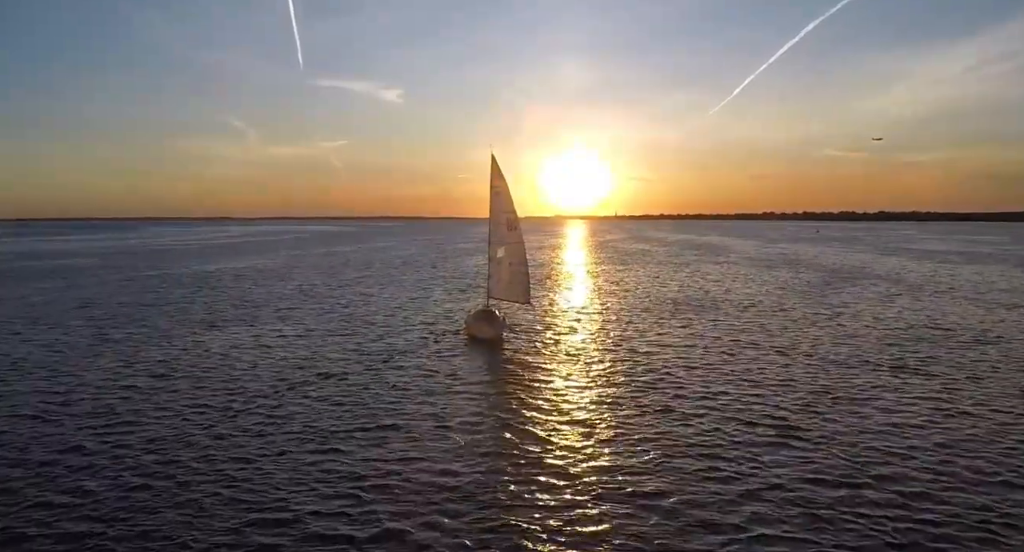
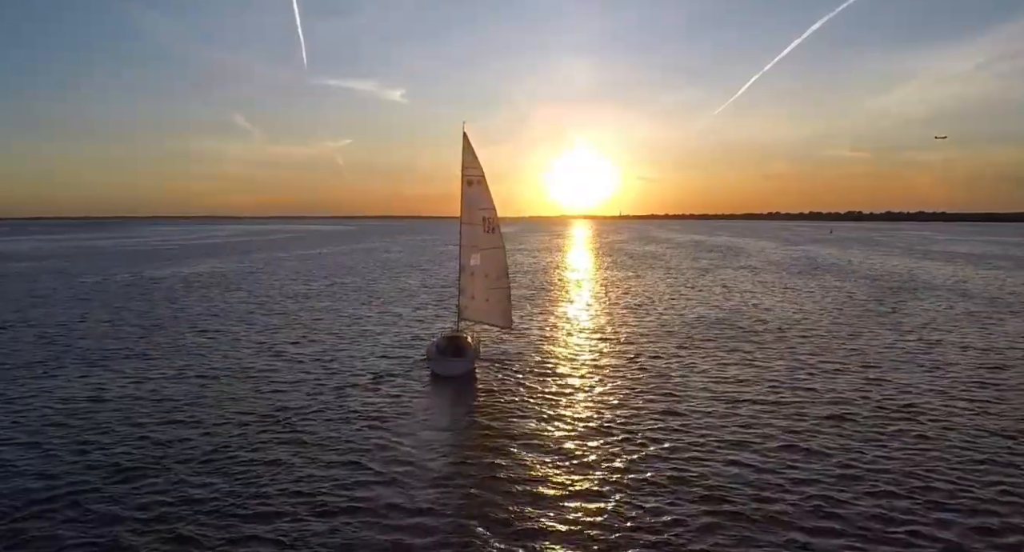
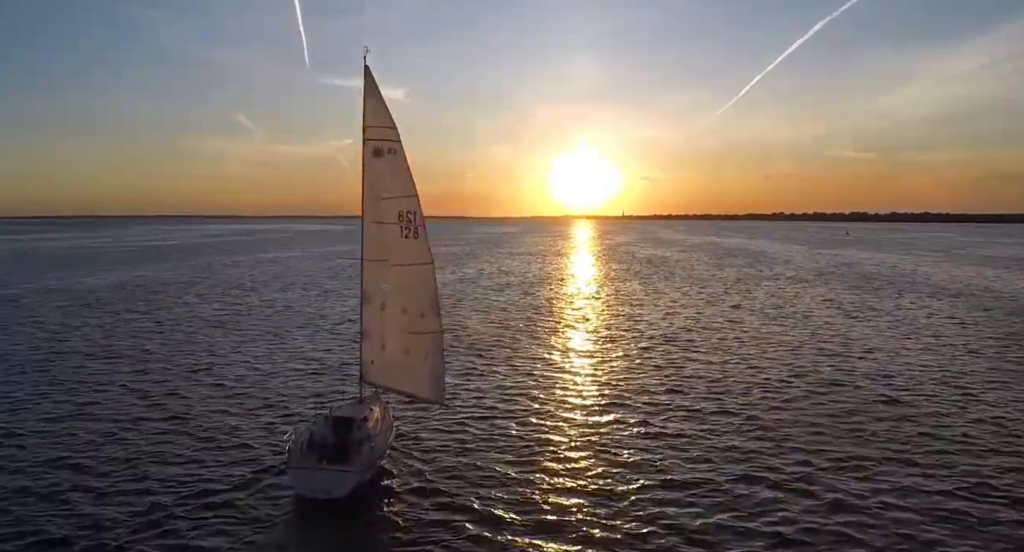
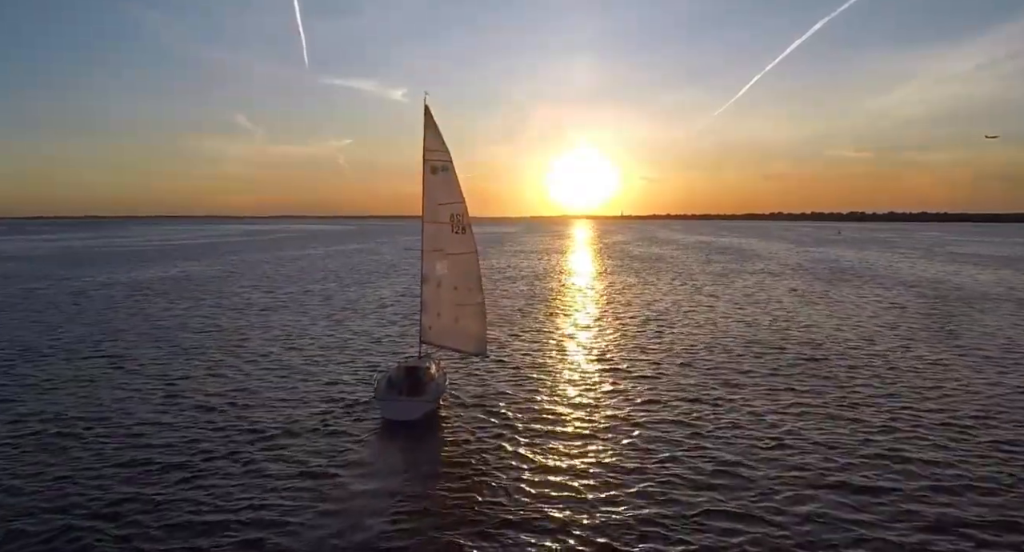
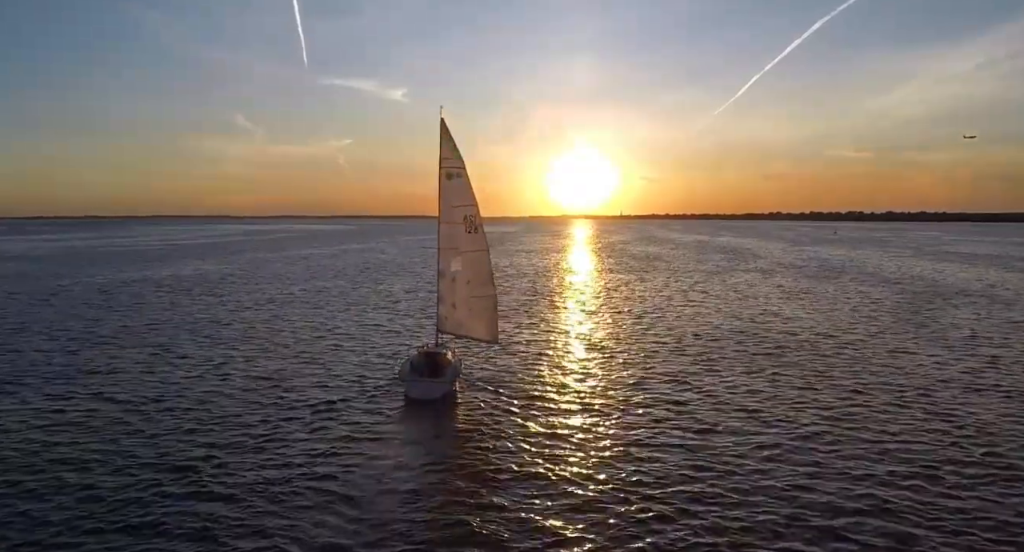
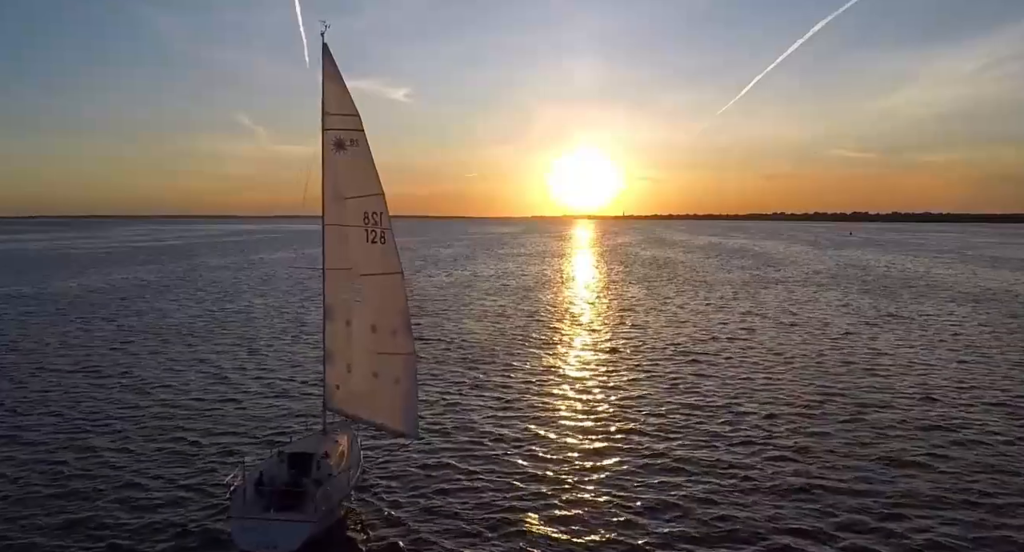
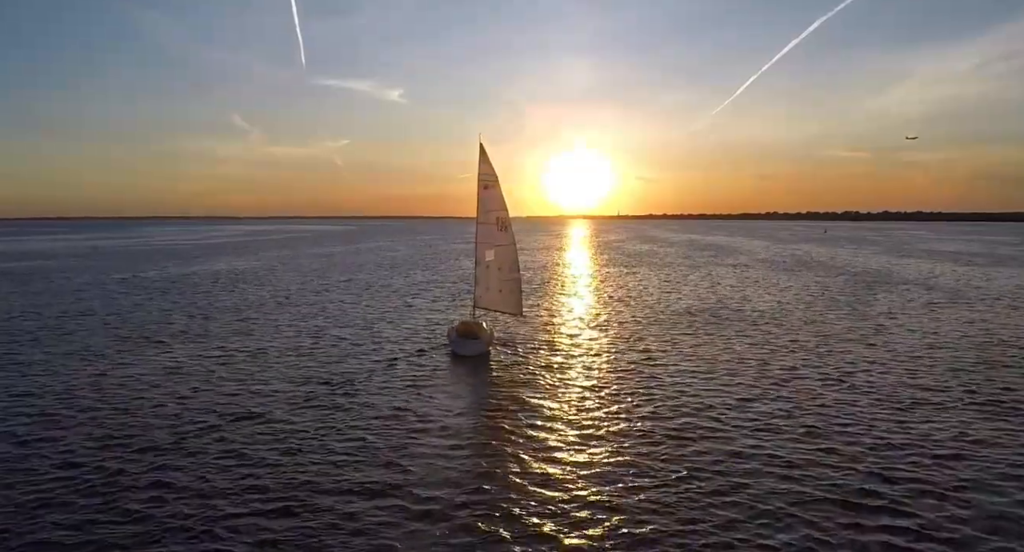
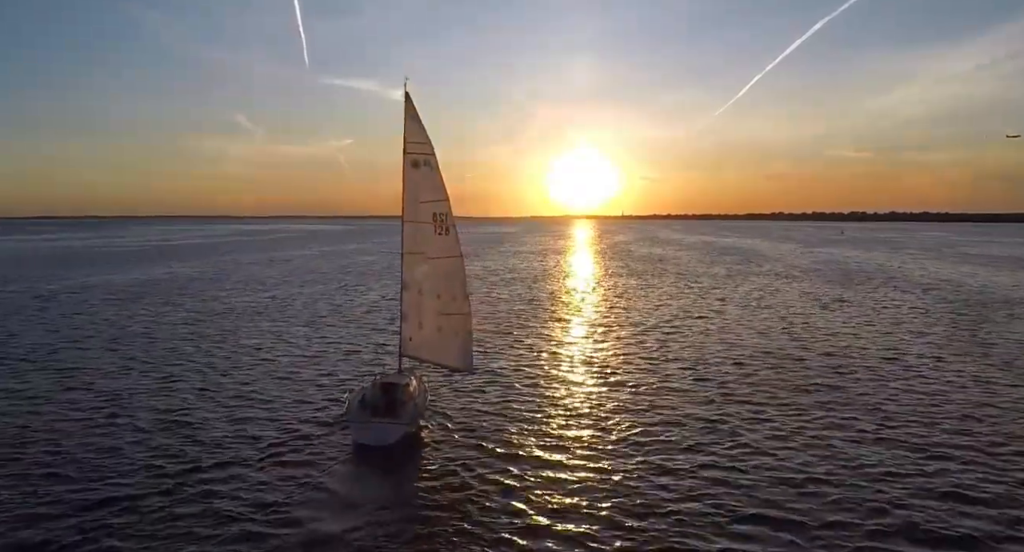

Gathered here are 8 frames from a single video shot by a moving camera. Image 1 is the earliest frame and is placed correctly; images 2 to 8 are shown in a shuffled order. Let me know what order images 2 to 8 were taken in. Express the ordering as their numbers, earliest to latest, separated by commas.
7, 2, 5, 4, 8, 3, 6
